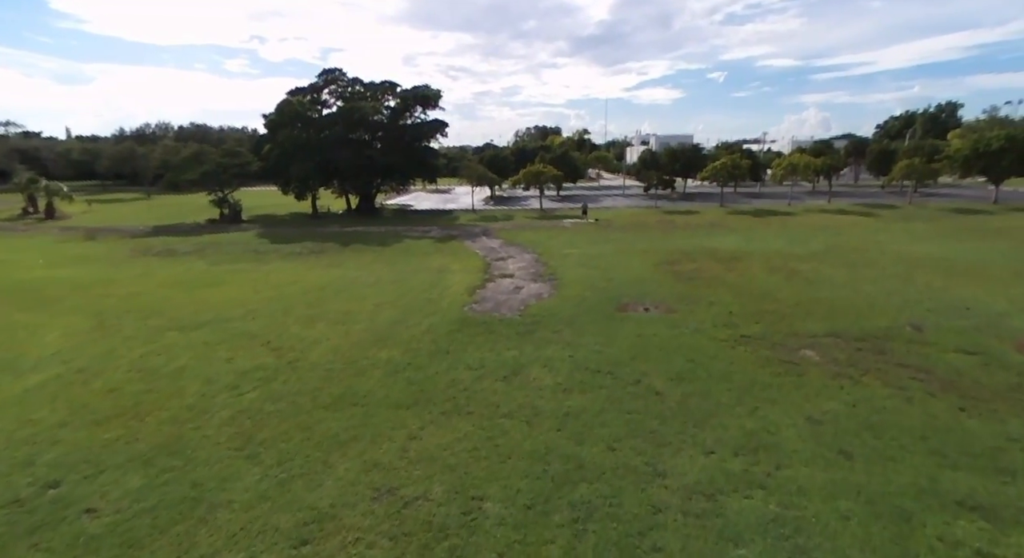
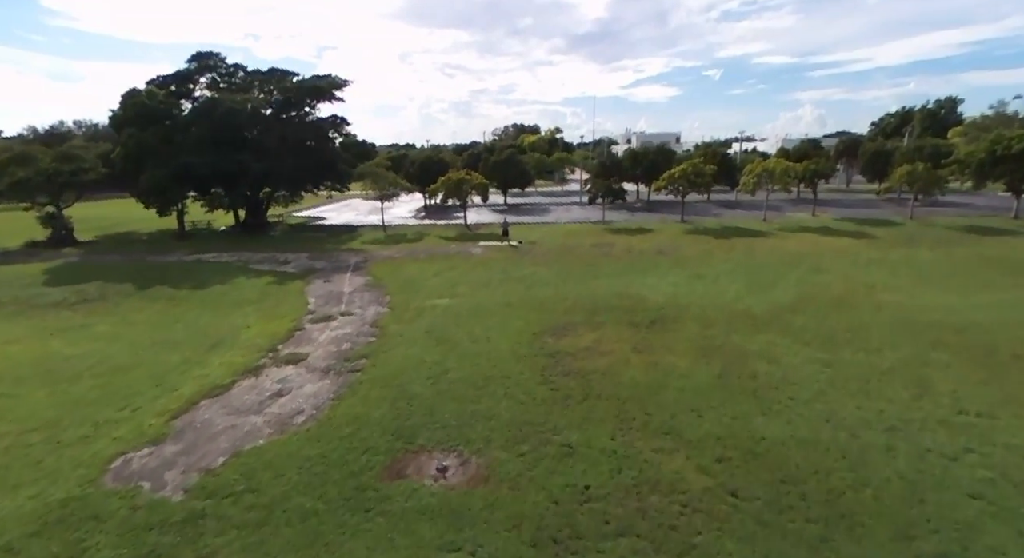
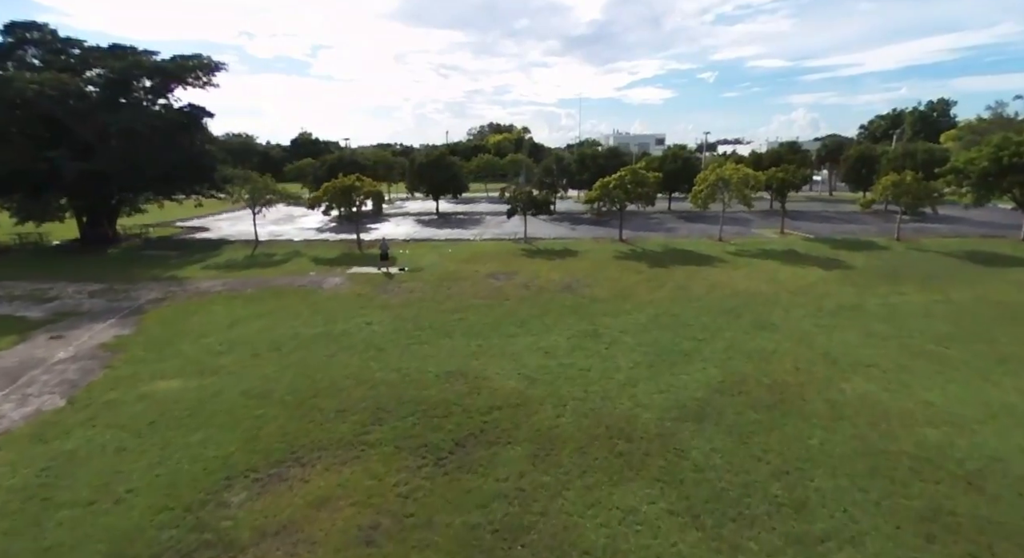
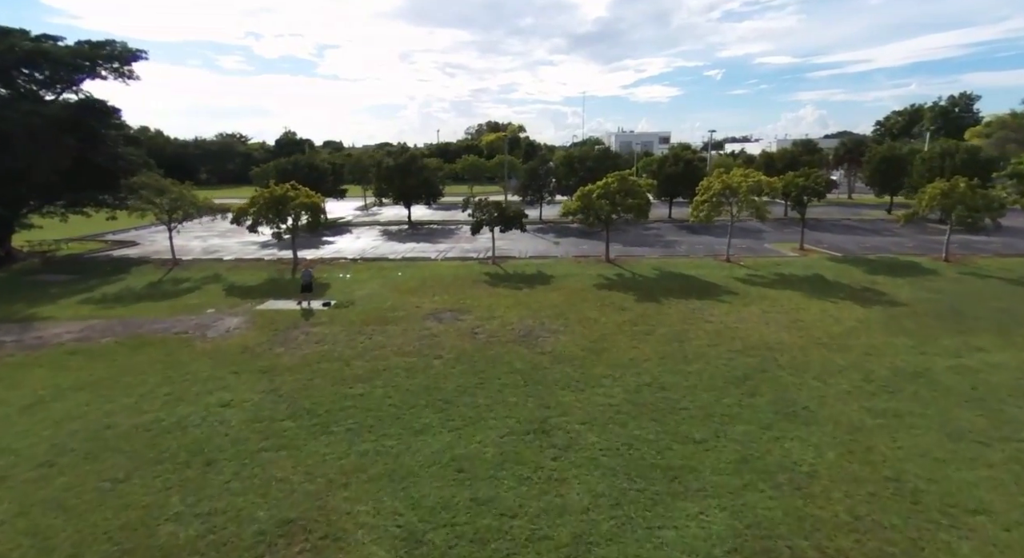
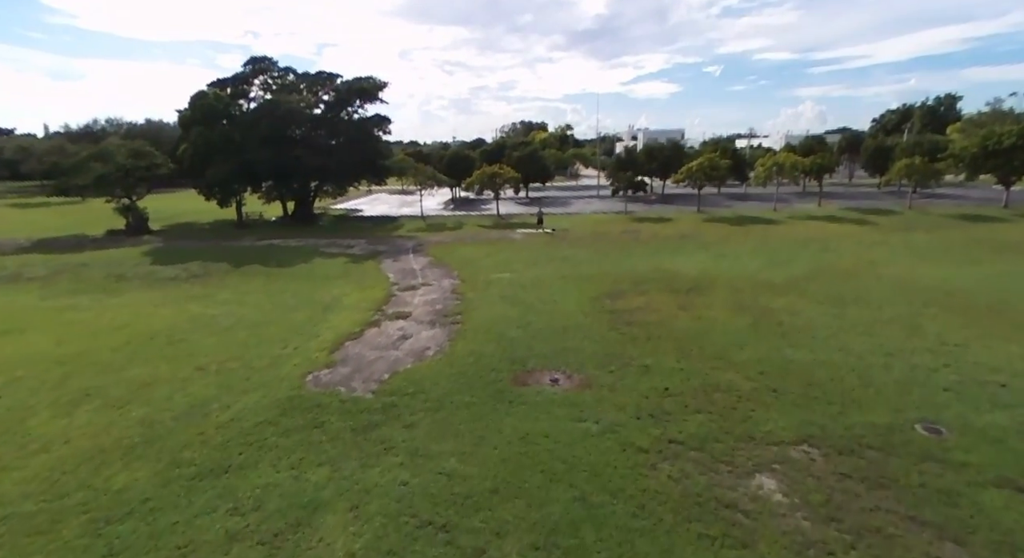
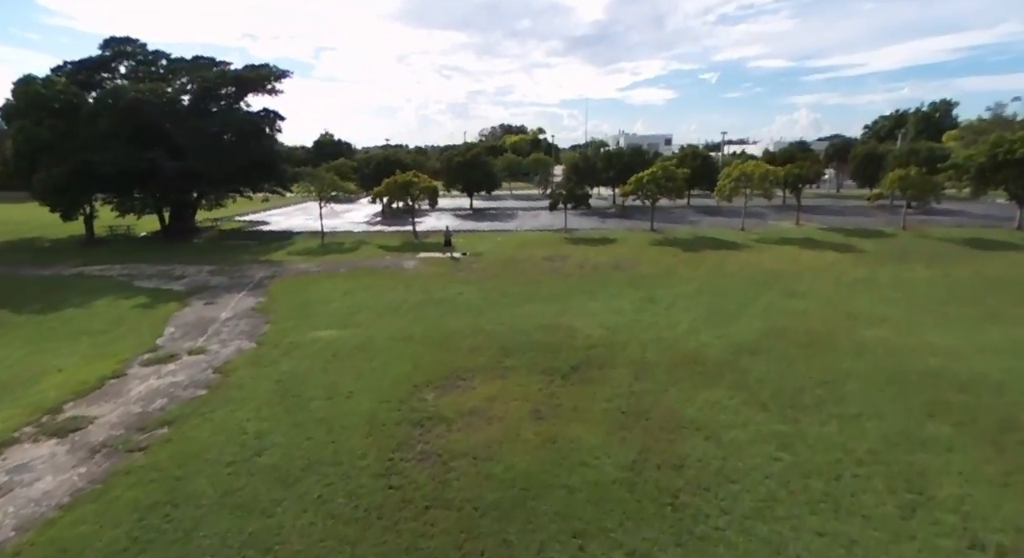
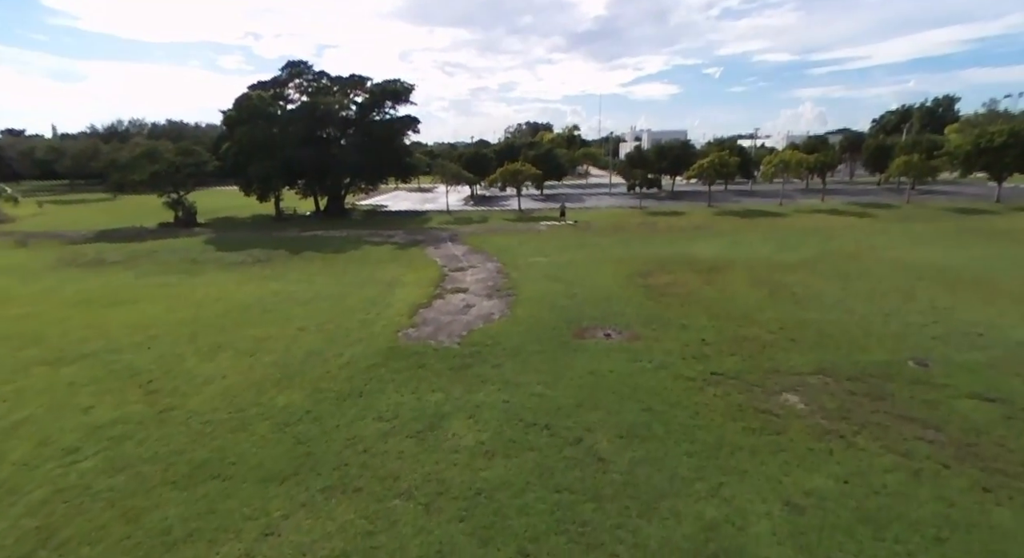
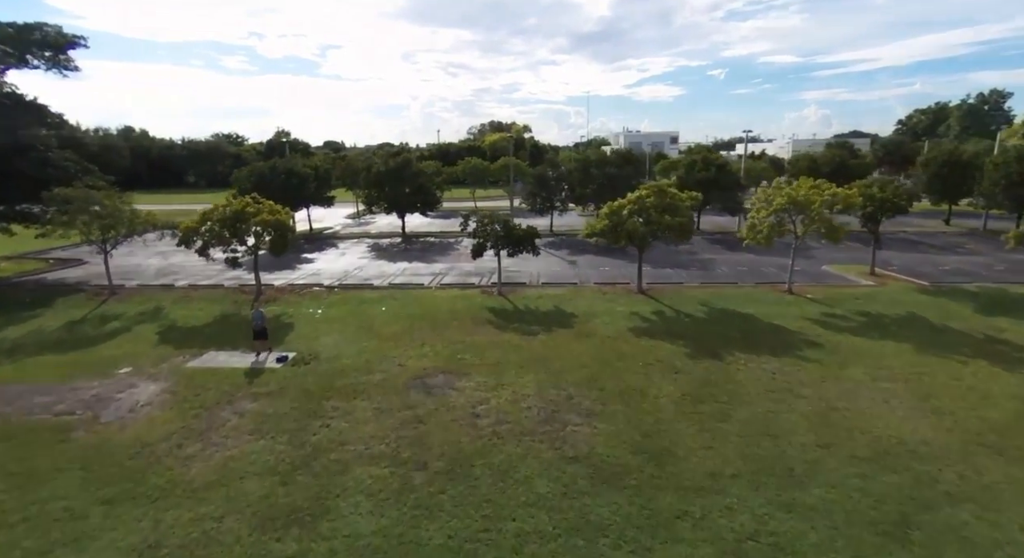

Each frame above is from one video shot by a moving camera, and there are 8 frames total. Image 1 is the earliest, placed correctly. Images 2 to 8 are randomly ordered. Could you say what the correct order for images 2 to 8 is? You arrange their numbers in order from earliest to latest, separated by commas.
7, 5, 2, 6, 3, 4, 8
